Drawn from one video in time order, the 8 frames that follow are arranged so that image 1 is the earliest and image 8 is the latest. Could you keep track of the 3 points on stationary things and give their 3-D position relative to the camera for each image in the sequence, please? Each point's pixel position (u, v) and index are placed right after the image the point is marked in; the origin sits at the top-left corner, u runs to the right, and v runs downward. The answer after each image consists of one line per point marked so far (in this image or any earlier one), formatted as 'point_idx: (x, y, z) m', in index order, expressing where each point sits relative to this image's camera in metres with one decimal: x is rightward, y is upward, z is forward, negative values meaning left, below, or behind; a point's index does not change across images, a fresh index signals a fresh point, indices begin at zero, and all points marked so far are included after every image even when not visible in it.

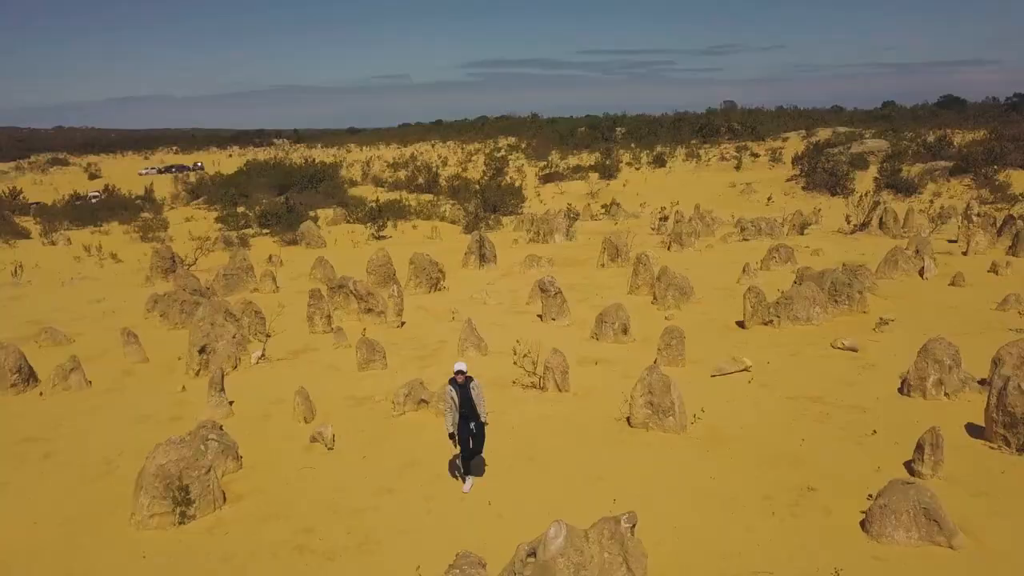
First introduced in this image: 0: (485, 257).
0: (-0.5, +0.6, +15.5) m
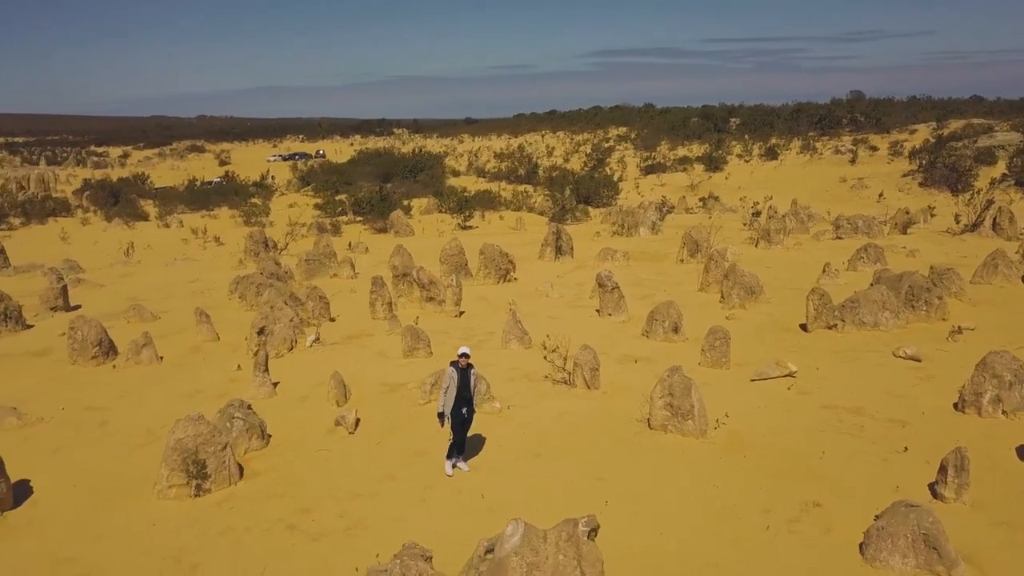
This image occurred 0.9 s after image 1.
0: (+1.0, +0.7, +15.4) m
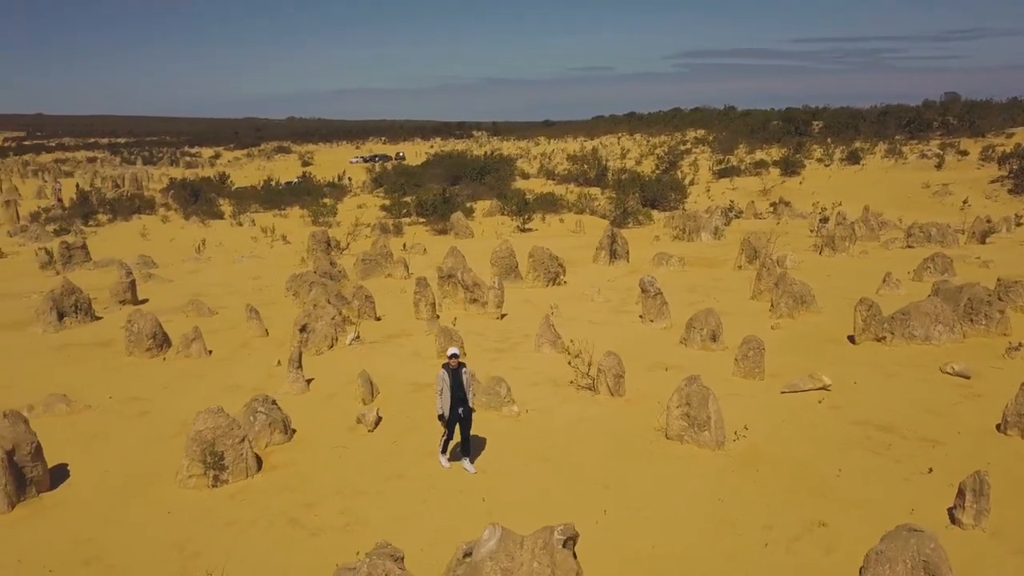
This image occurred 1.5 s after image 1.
0: (+2.0, +0.7, +15.3) m
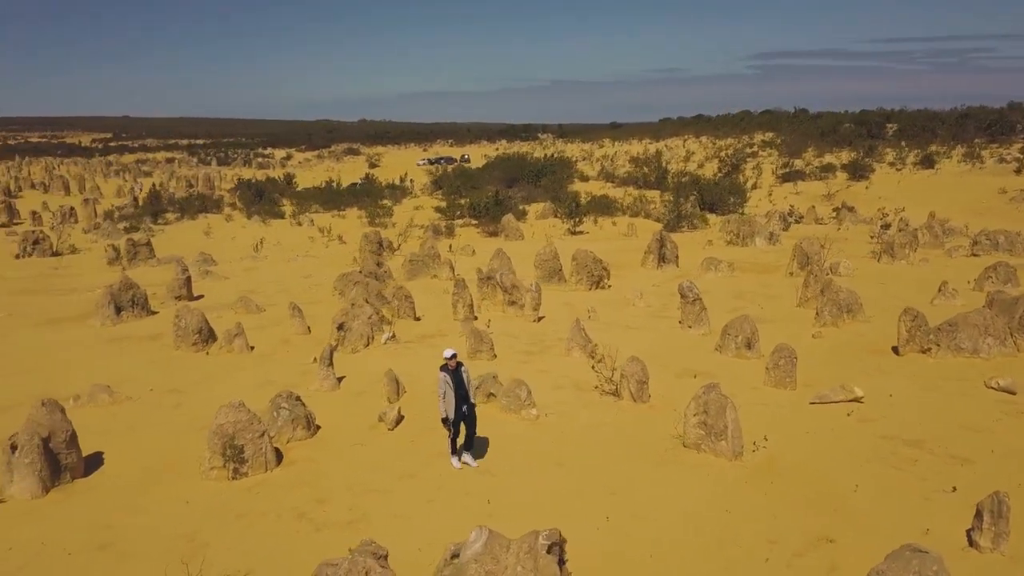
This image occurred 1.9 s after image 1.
0: (+2.9, +0.6, +15.1) m
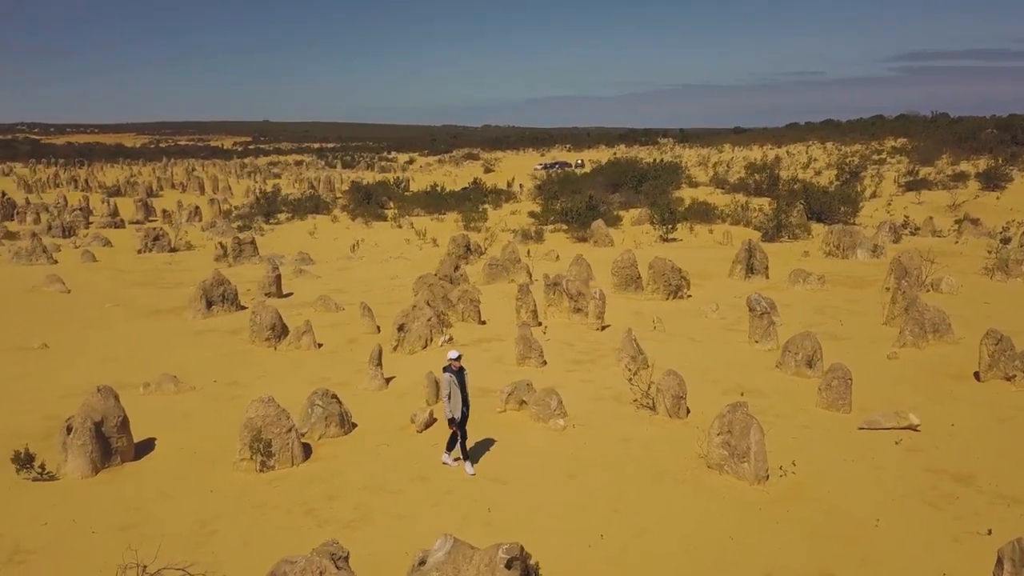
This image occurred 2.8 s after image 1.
0: (+4.3, +0.4, +14.5) m
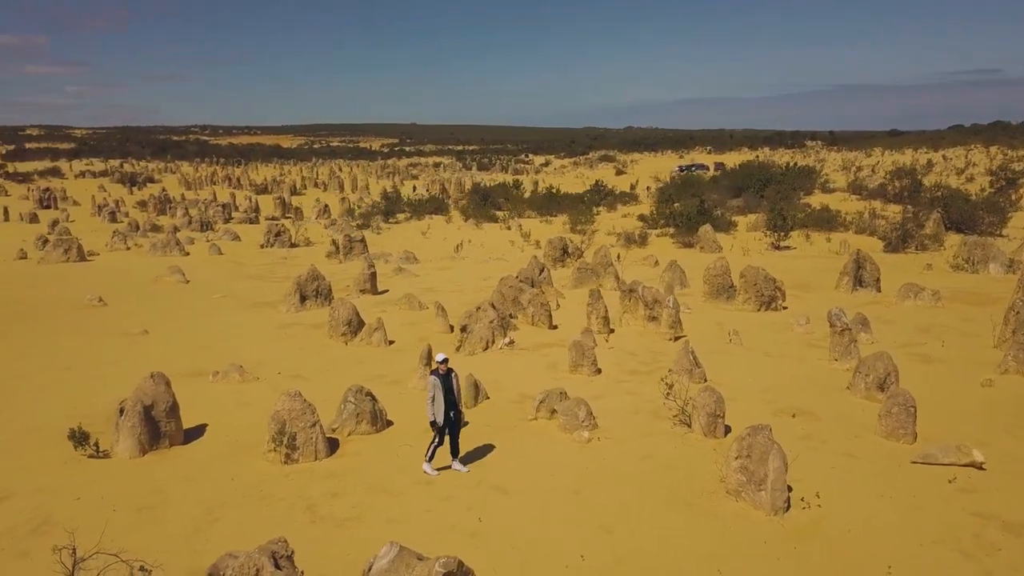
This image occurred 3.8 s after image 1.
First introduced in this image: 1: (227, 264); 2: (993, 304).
0: (+5.8, +0.1, +13.5) m
1: (-6.5, +0.5, +18.5) m
2: (+7.3, -0.2, +12.4) m
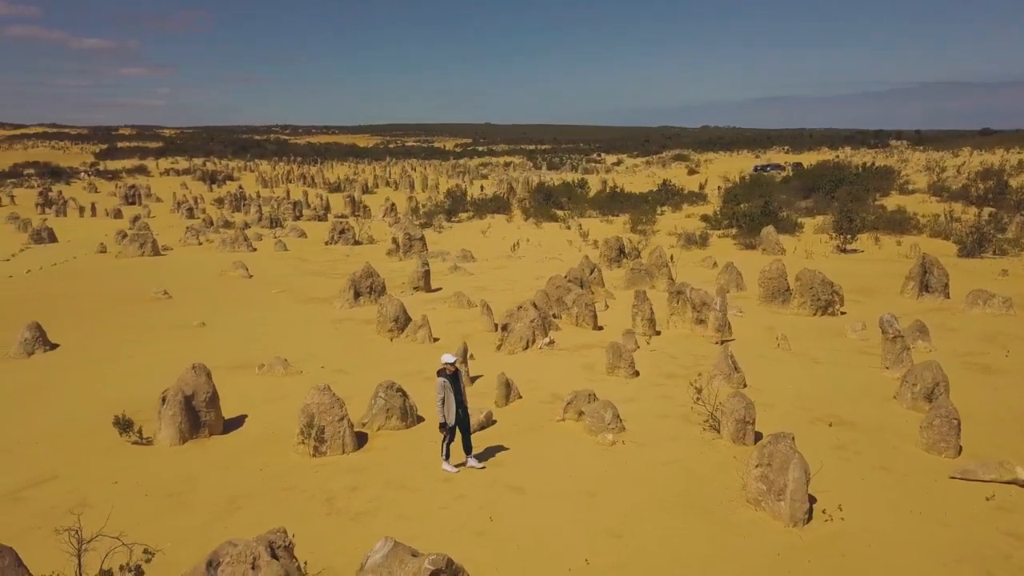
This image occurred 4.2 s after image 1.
0: (+6.6, 0.0, +12.9) m
1: (-5.2, +0.7, +19.0) m
2: (+8.0, -0.4, +11.7) m
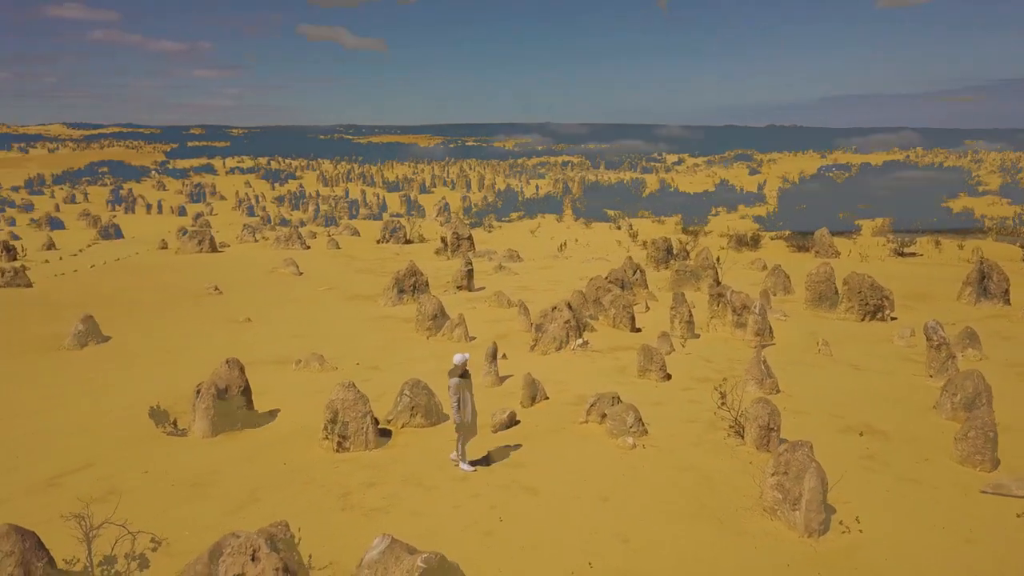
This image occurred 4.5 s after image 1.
0: (+7.2, 0.0, +12.4) m
1: (-4.1, +0.7, +19.3) m
2: (+8.5, -0.5, +11.1) m
